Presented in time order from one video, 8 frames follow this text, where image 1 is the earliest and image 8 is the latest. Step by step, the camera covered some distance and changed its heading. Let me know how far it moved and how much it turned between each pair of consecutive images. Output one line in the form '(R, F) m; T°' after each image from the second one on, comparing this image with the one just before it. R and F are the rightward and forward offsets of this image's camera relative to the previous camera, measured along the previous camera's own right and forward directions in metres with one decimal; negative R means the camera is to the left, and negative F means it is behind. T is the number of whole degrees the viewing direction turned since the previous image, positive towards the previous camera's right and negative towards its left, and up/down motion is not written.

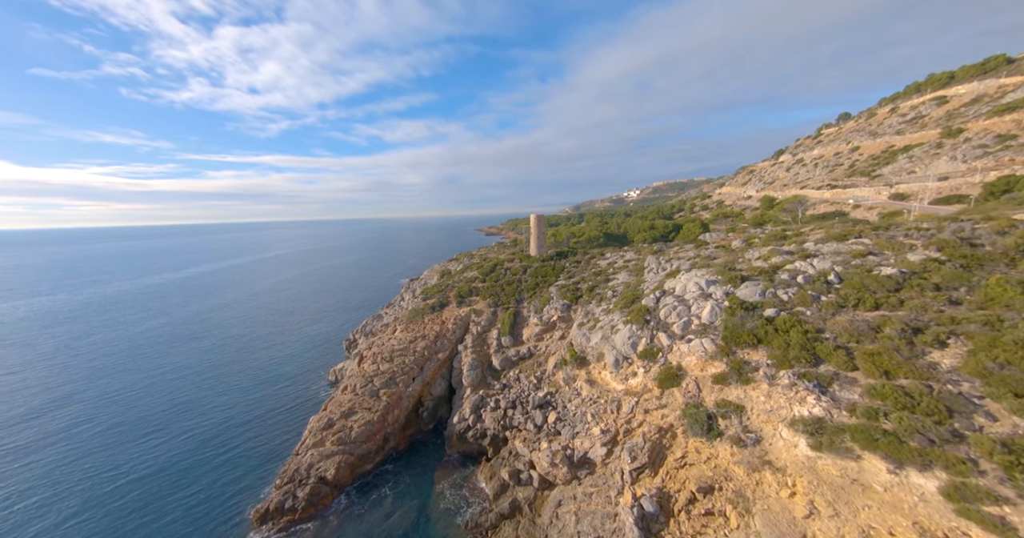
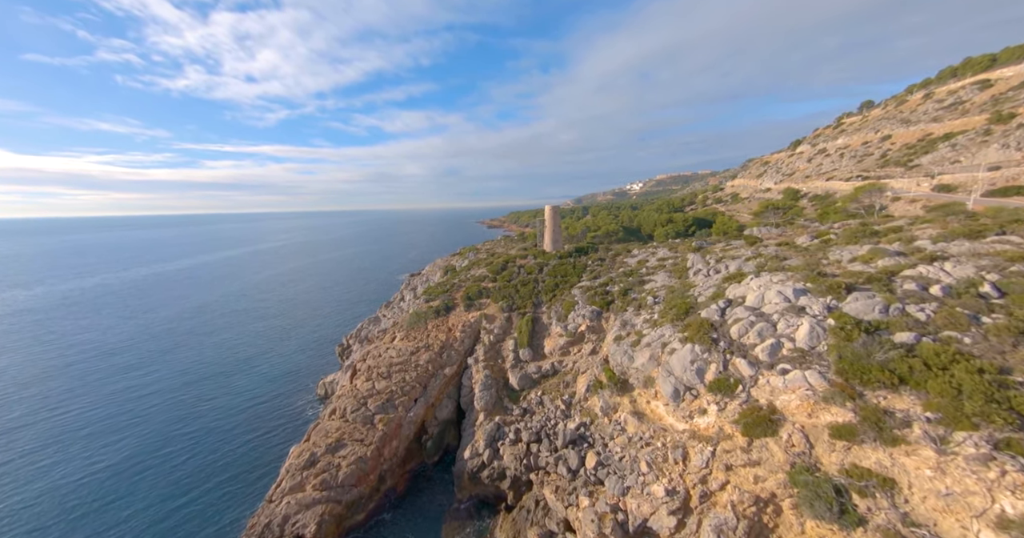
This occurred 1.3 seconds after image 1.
(-1.3, +4.7) m; 0°
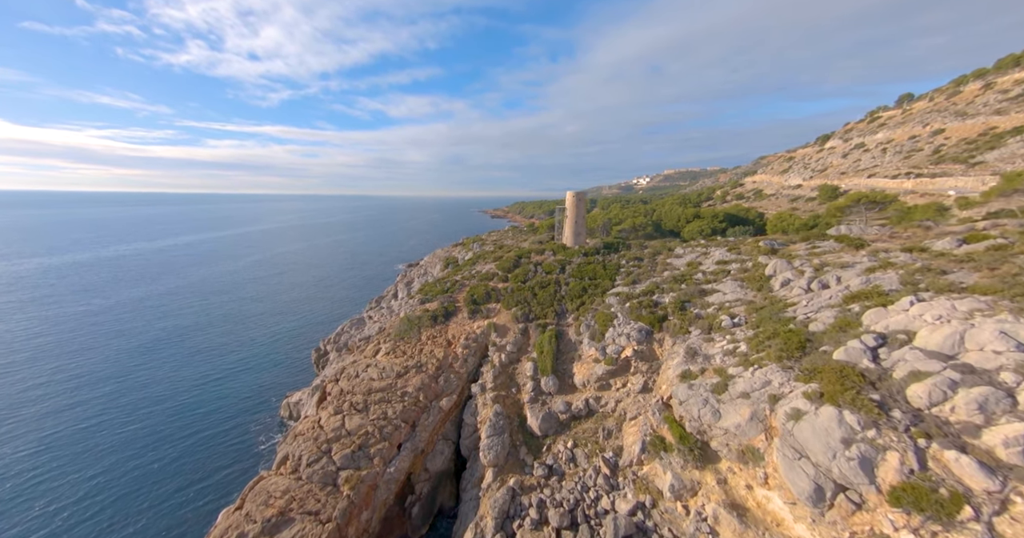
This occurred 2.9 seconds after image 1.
(-1.2, +6.7) m; 0°
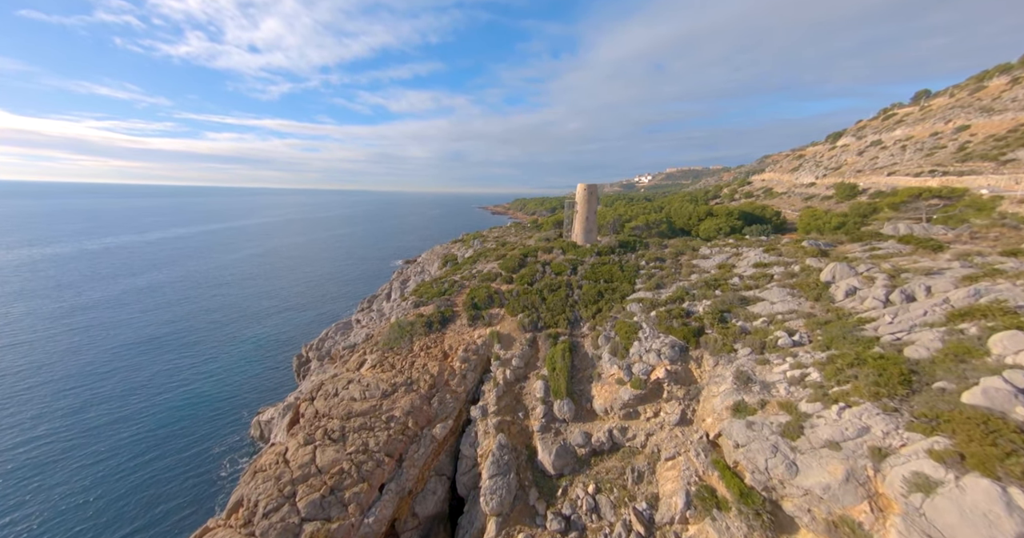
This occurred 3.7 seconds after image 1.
(-0.4, +3.3) m; 0°
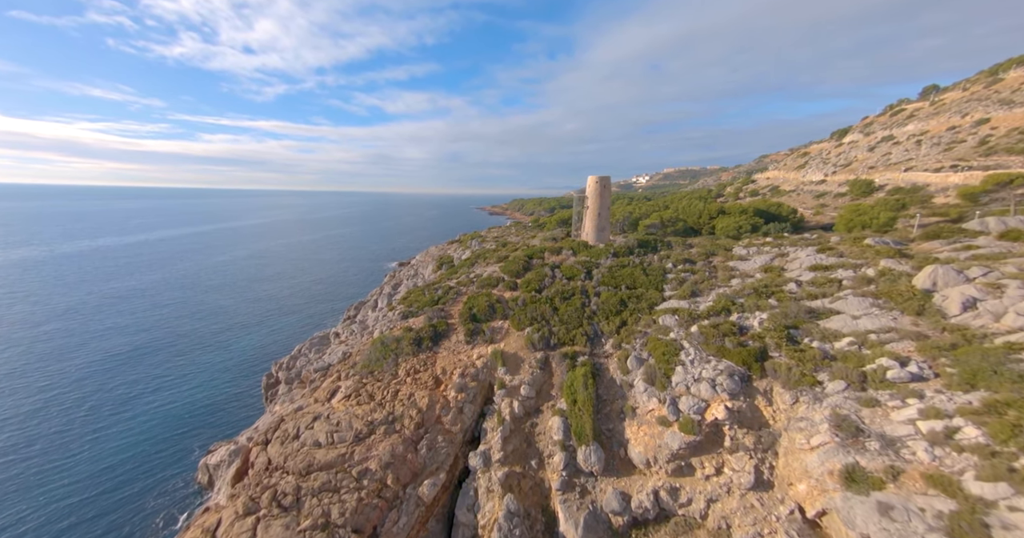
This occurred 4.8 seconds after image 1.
(-0.4, +3.8) m; 0°
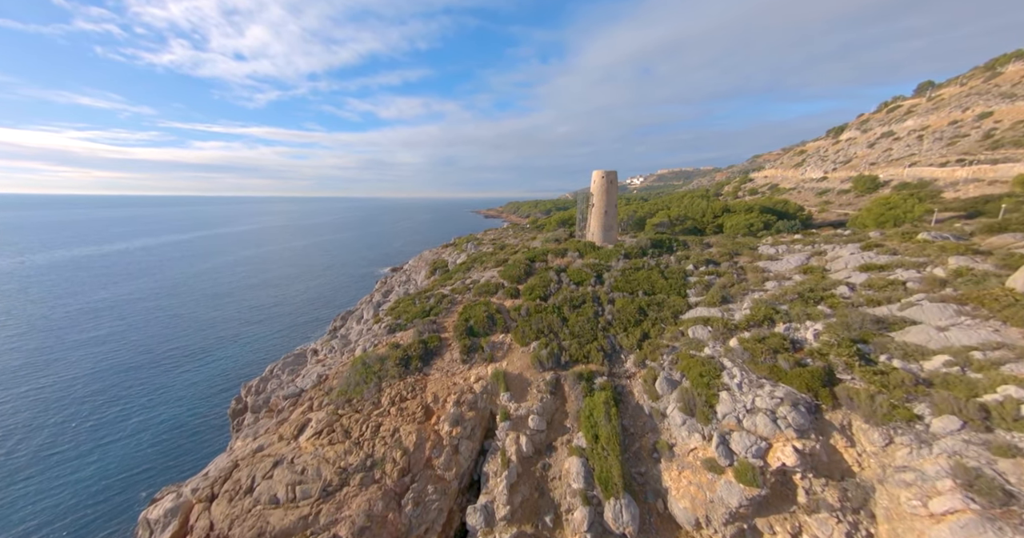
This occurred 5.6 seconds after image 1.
(-0.3, +2.7) m; +1°
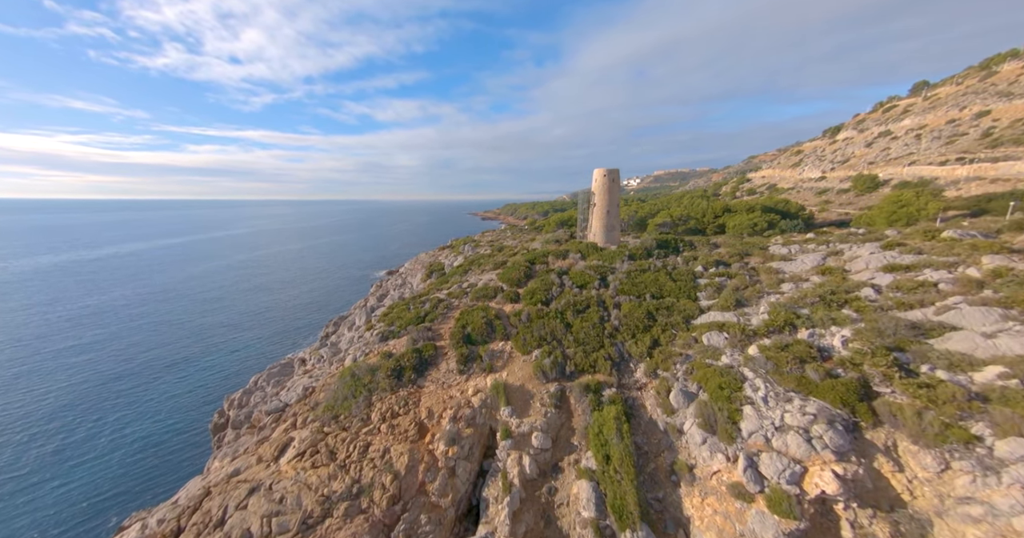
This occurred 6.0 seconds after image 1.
(-0.1, +1.1) m; 0°
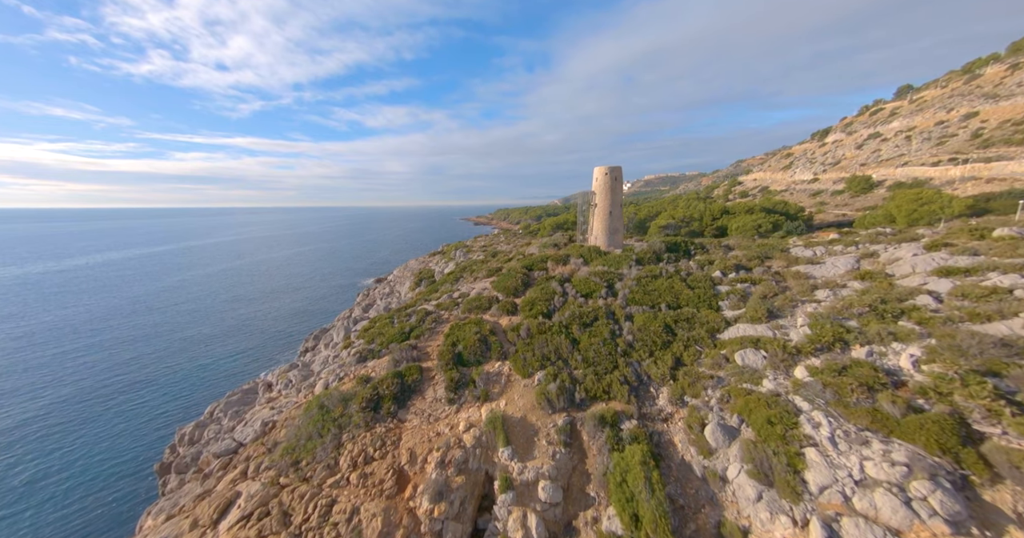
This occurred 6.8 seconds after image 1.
(-0.2, +2.3) m; +1°
